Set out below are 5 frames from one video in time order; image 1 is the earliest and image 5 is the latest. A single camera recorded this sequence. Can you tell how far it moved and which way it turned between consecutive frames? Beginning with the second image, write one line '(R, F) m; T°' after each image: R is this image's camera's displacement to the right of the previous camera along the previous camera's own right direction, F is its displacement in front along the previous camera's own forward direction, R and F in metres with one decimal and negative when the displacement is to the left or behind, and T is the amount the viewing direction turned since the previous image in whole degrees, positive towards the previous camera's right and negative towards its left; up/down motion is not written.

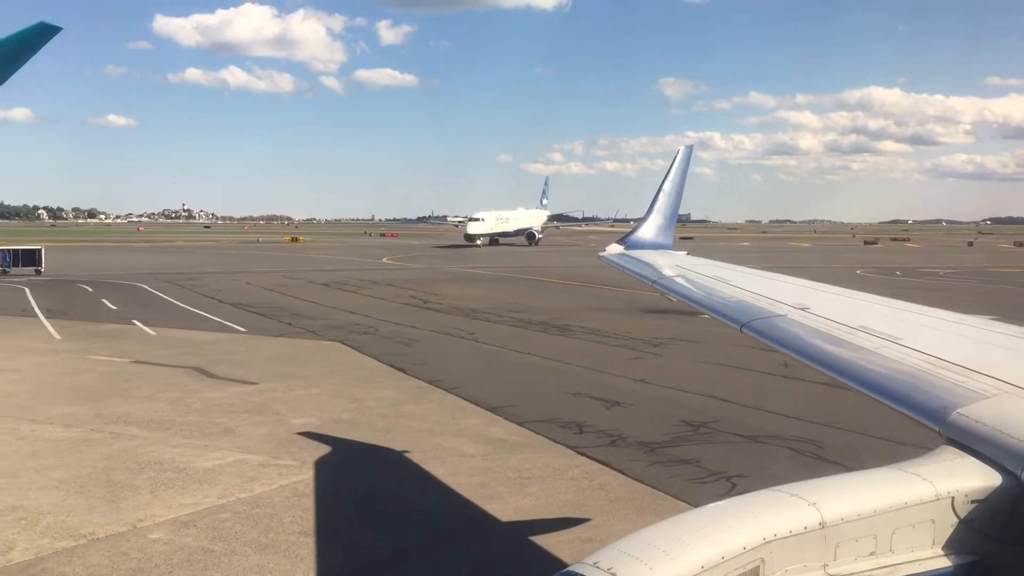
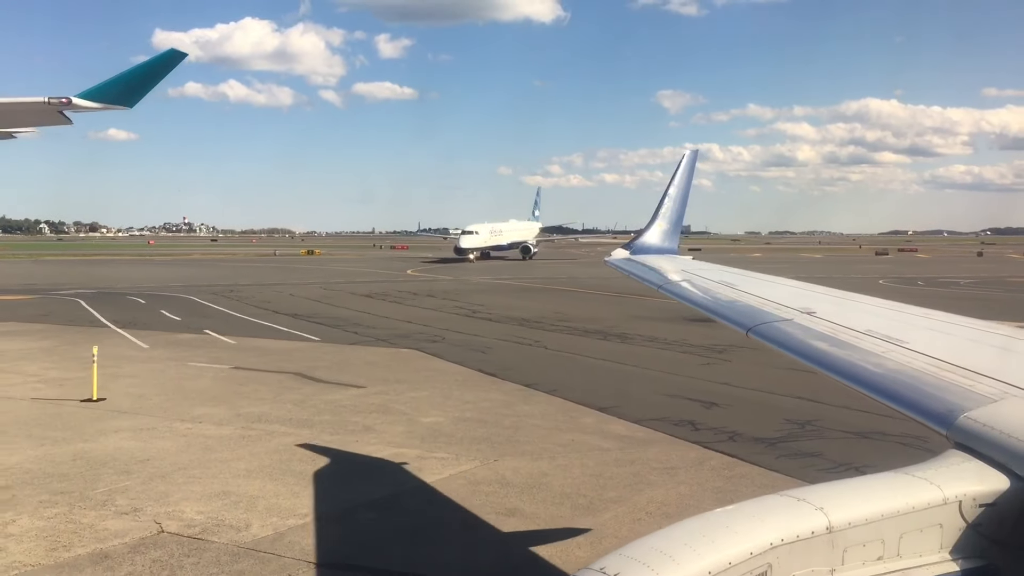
(-1.7, -0.8) m; 0°
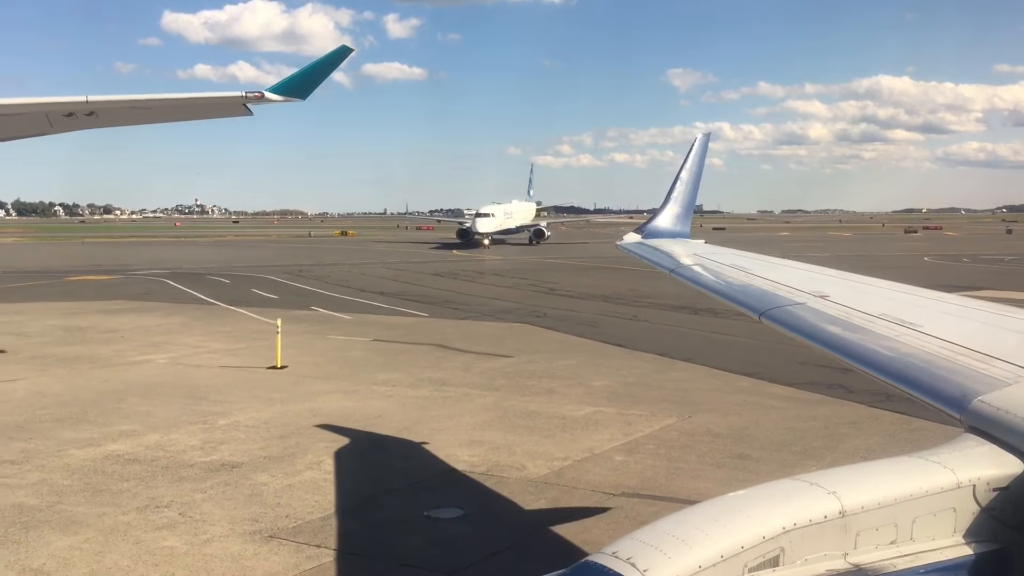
(-2.5, -1.1) m; -1°
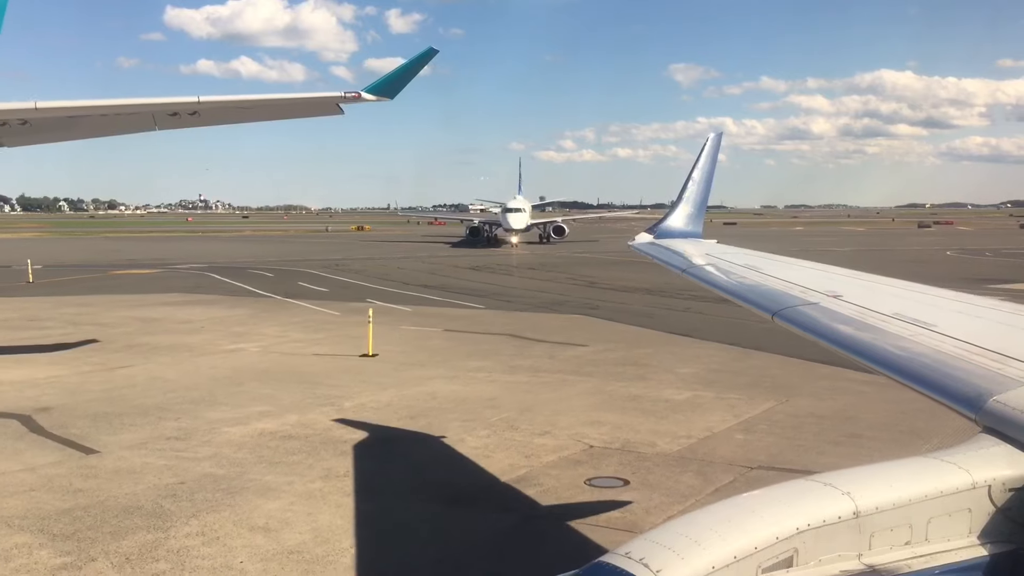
(-1.5, -0.6) m; -1°
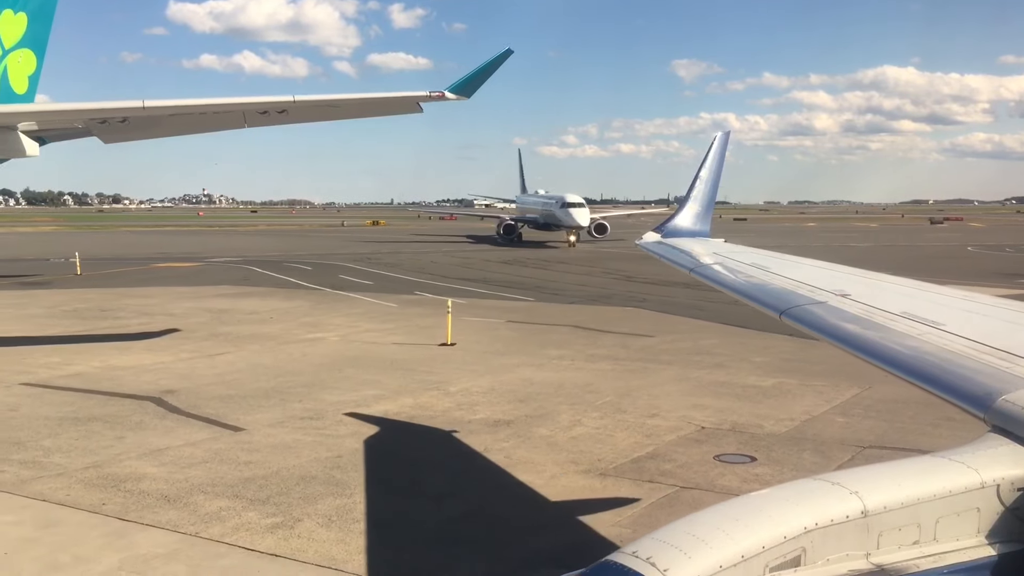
(-1.4, -0.6) m; -1°
